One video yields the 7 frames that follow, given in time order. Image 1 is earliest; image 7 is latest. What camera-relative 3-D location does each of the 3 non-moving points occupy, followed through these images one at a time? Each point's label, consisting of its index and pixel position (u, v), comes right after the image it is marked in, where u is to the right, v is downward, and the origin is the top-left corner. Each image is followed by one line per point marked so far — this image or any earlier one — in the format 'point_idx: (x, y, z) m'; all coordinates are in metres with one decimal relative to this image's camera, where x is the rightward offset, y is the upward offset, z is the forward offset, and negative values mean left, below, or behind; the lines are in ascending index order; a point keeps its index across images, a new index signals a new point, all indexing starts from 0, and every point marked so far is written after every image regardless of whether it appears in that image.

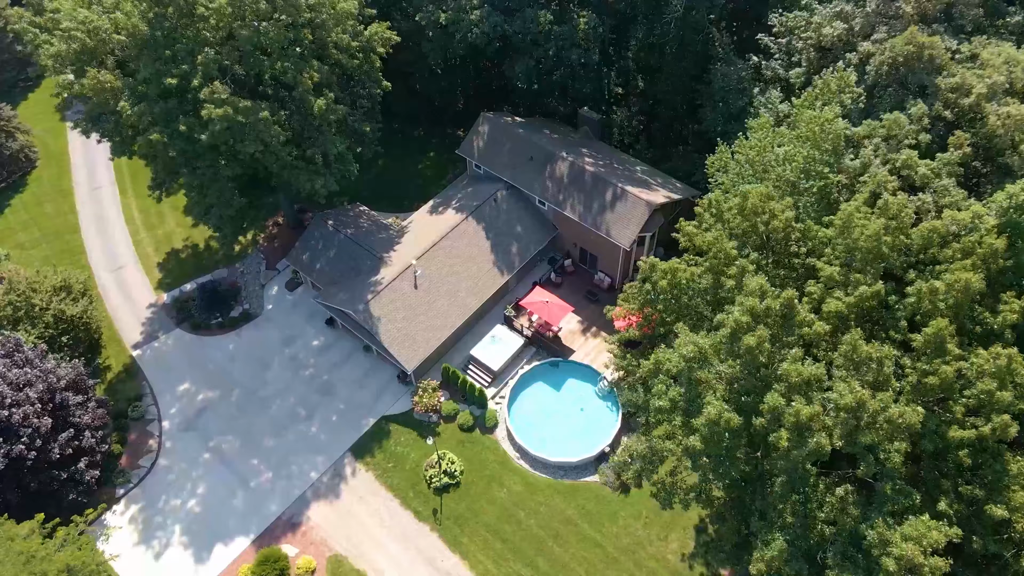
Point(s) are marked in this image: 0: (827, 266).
0: (+8.3, +0.6, +19.2) m
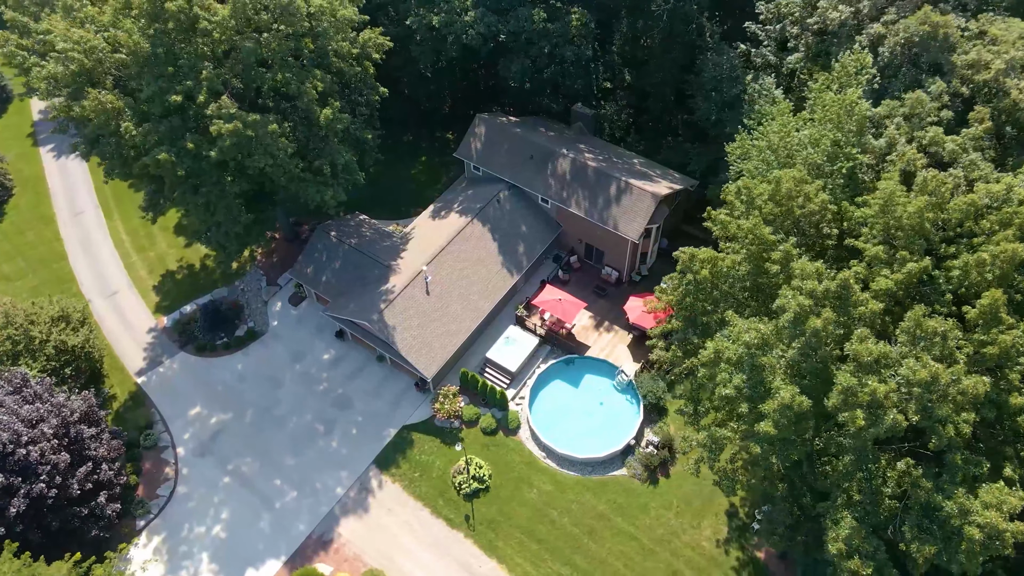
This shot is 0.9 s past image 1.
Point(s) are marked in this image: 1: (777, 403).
0: (+9.6, +1.2, +19.5) m
1: (+6.1, -2.6, +16.6) m
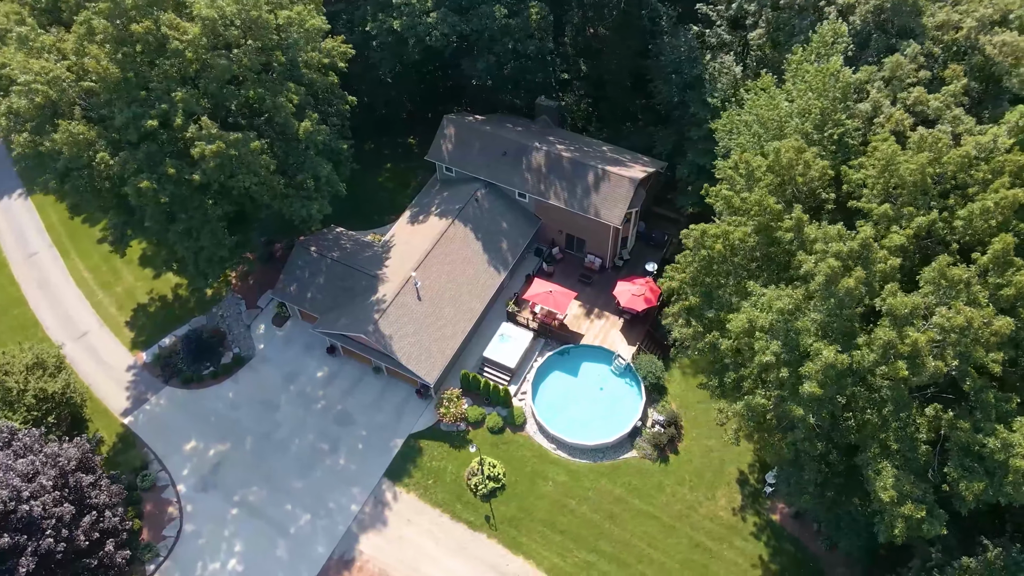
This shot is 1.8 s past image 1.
0: (+10.1, +2.3, +20.3) m
1: (+7.3, -1.8, +17.2) m
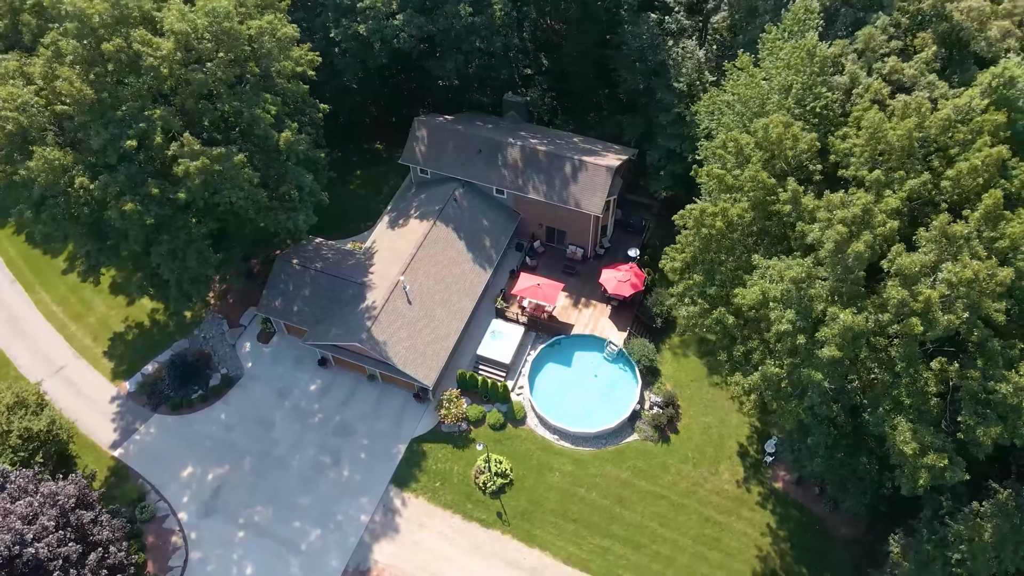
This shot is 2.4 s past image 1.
0: (+10.2, +3.4, +21.1) m
1: (+8.0, -0.9, +17.8) m
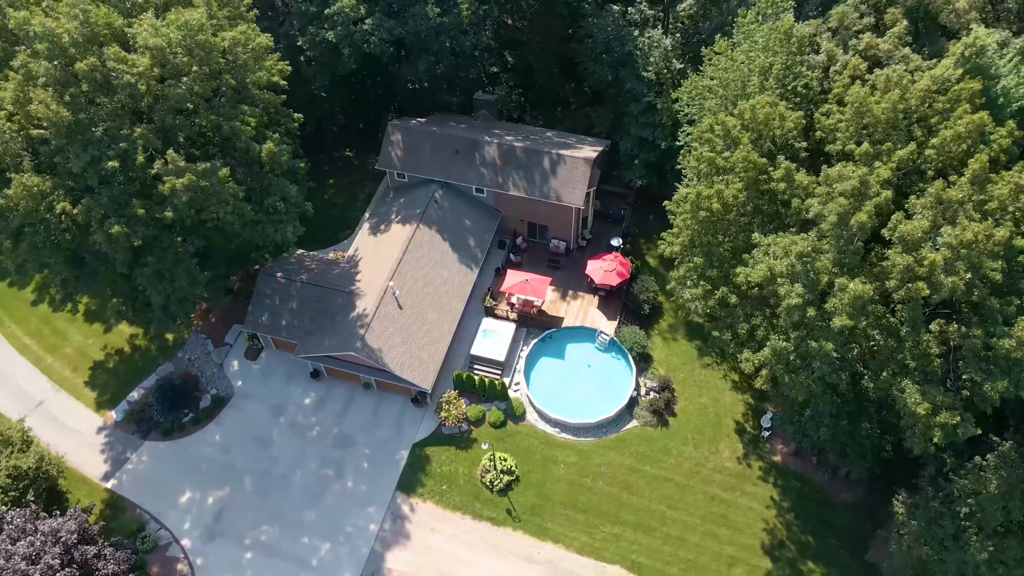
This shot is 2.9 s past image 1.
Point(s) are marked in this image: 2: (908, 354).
0: (+10.2, +4.2, +21.7) m
1: (+8.4, -0.2, +18.3) m
2: (+10.6, -1.7, +19.6) m
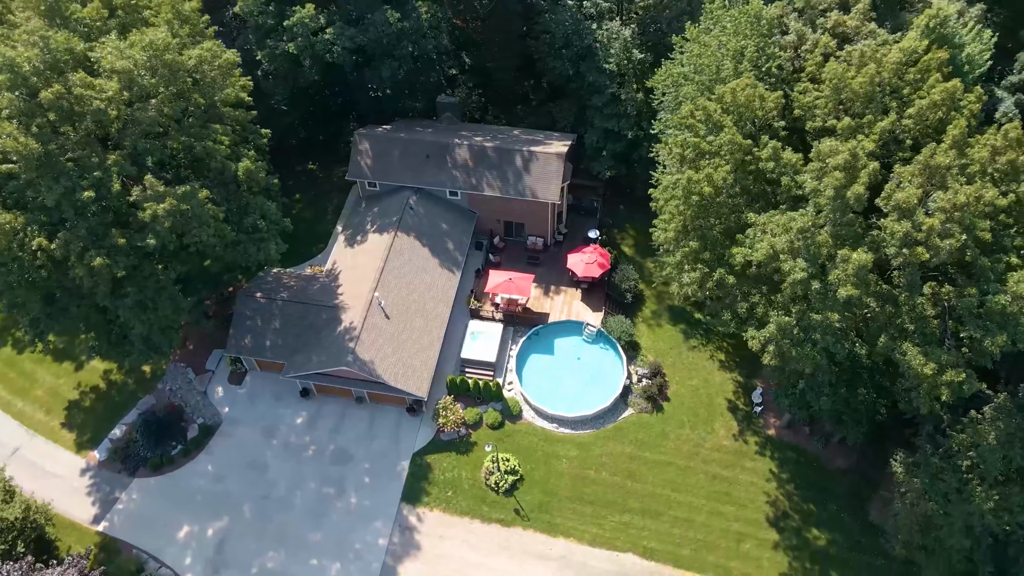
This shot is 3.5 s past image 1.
0: (+9.9, +5.1, +22.4) m
1: (+8.8, +0.5, +18.9) m
2: (+11.0, -0.8, +20.3) m
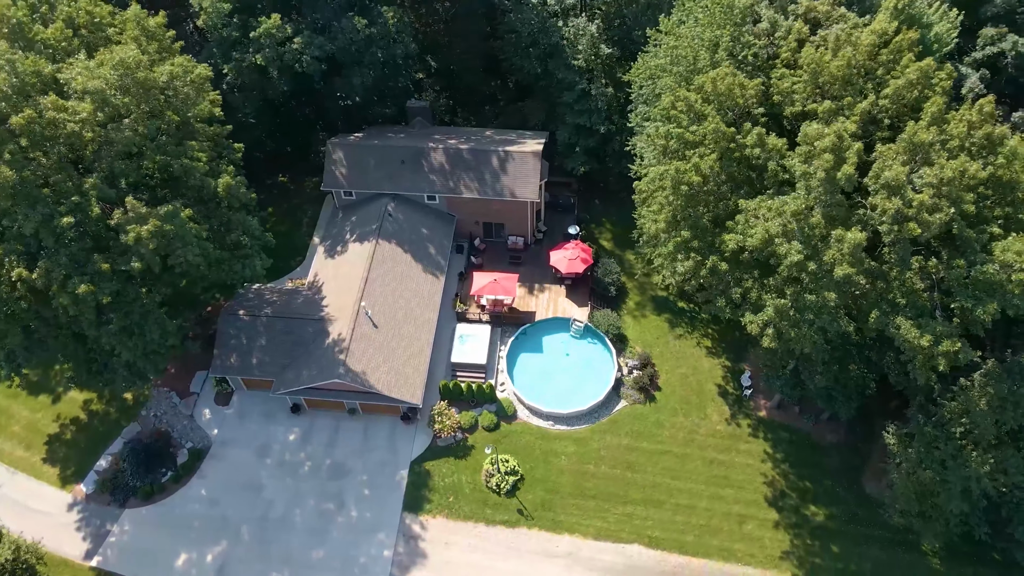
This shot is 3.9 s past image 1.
0: (+9.4, +5.7, +22.8) m
1: (+8.8, +1.1, +19.3) m
2: (+11.1, -0.1, +20.8) m
